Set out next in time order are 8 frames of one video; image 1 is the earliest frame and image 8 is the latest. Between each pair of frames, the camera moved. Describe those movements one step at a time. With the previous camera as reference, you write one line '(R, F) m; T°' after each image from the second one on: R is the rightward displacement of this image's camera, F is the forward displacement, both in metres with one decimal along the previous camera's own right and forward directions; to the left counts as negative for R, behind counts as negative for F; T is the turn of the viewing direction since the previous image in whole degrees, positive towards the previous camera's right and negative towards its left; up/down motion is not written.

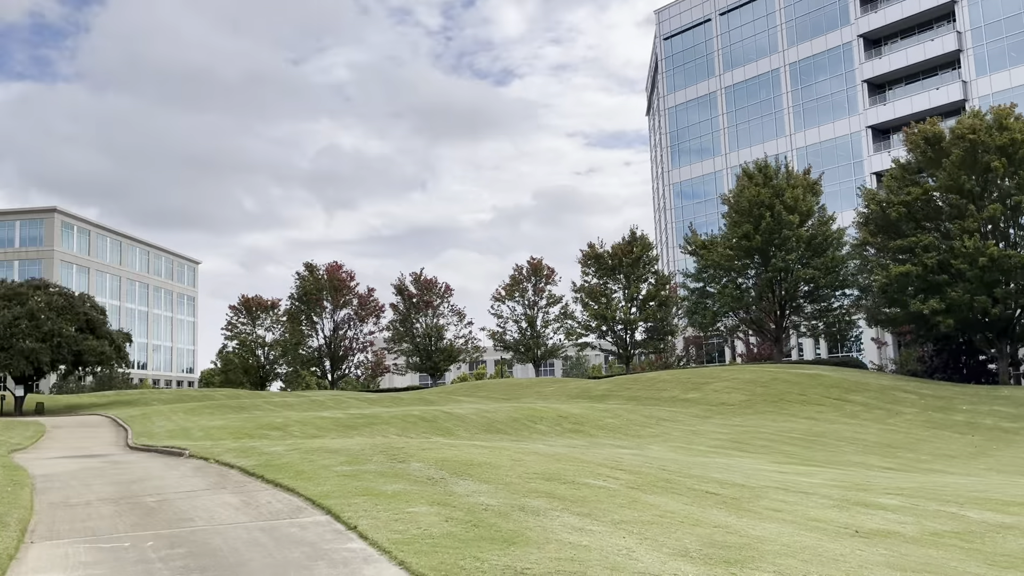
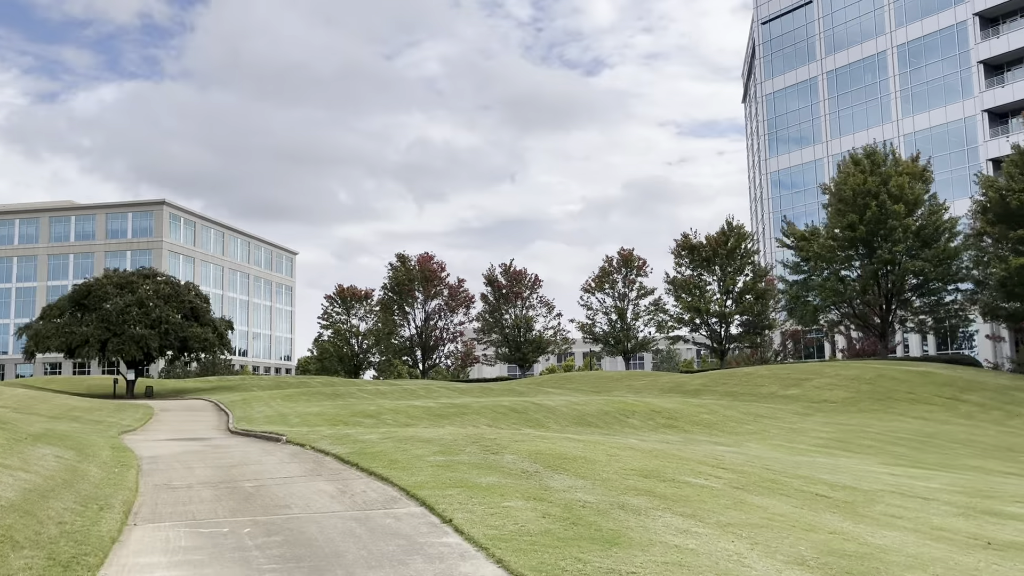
(-0.1, +0.3) m; -6°
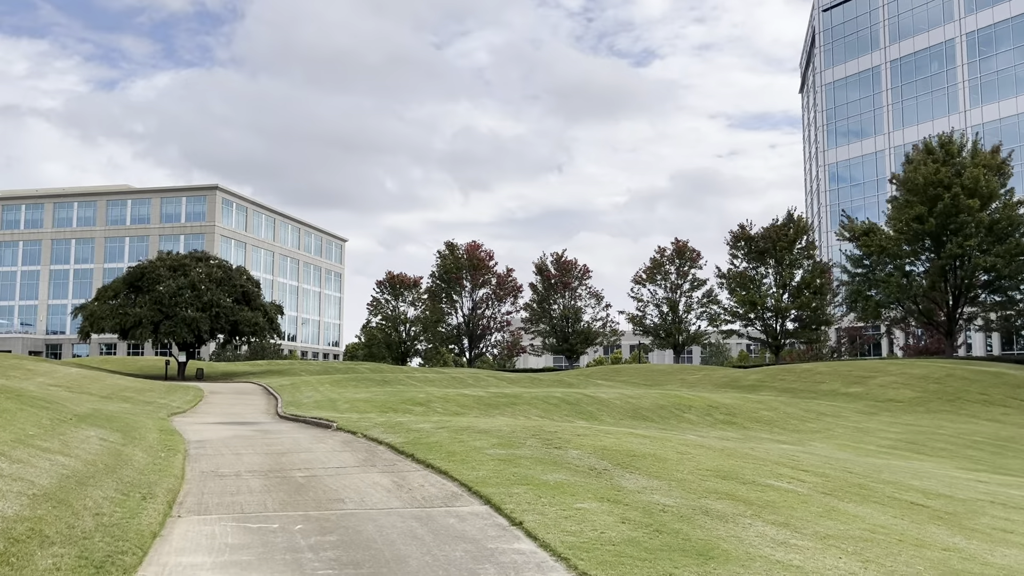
(-0.3, +0.7) m; -3°
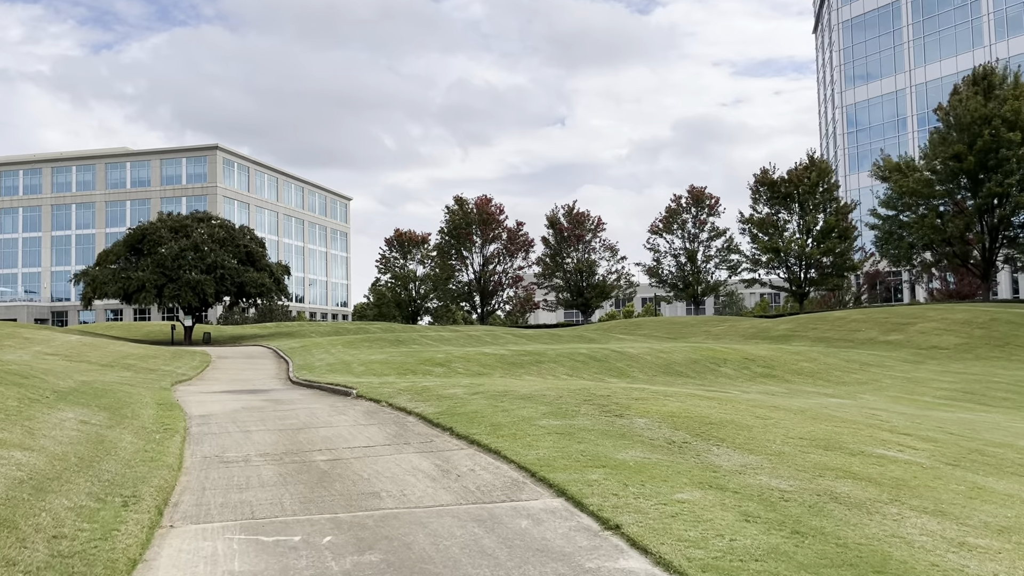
(-0.5, +1.6) m; 0°
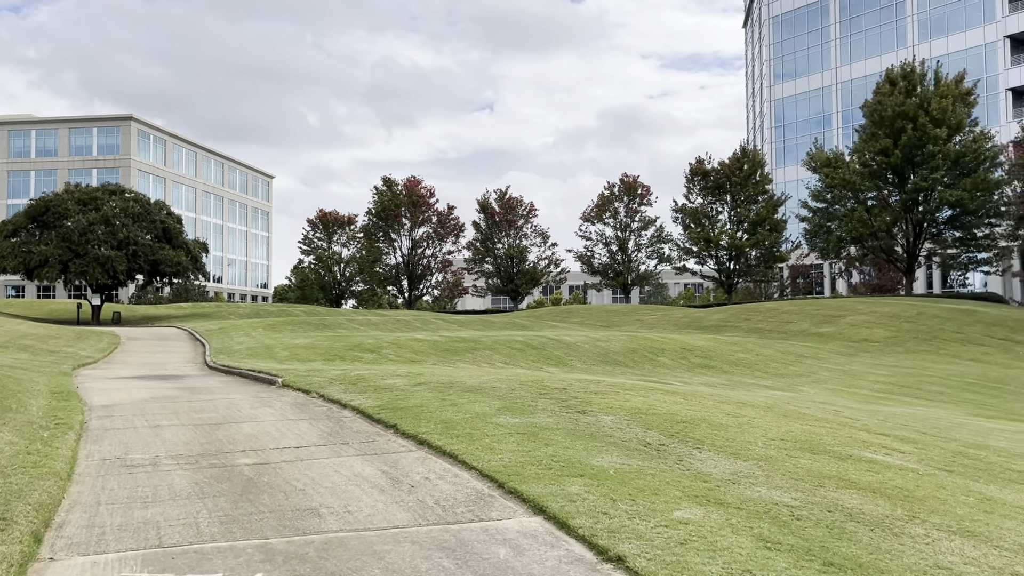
(-0.3, +1.0) m; +5°
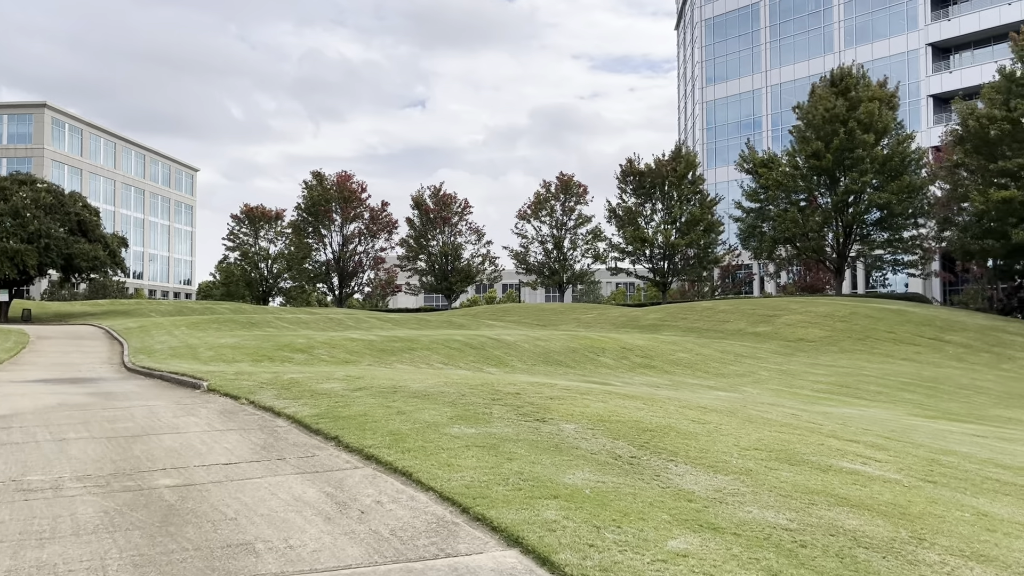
(-0.2, +0.7) m; +5°
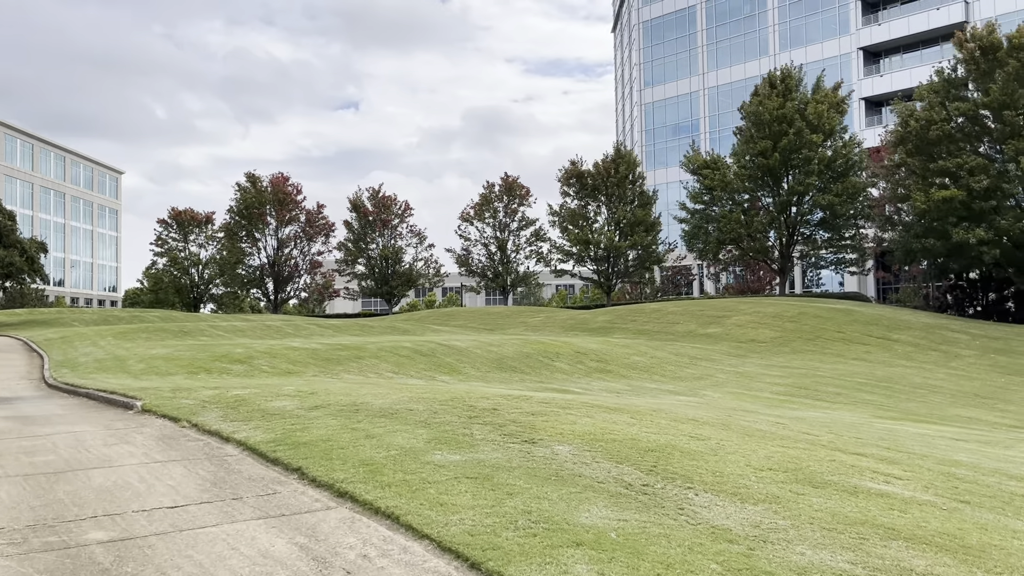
(-0.4, +0.8) m; +4°
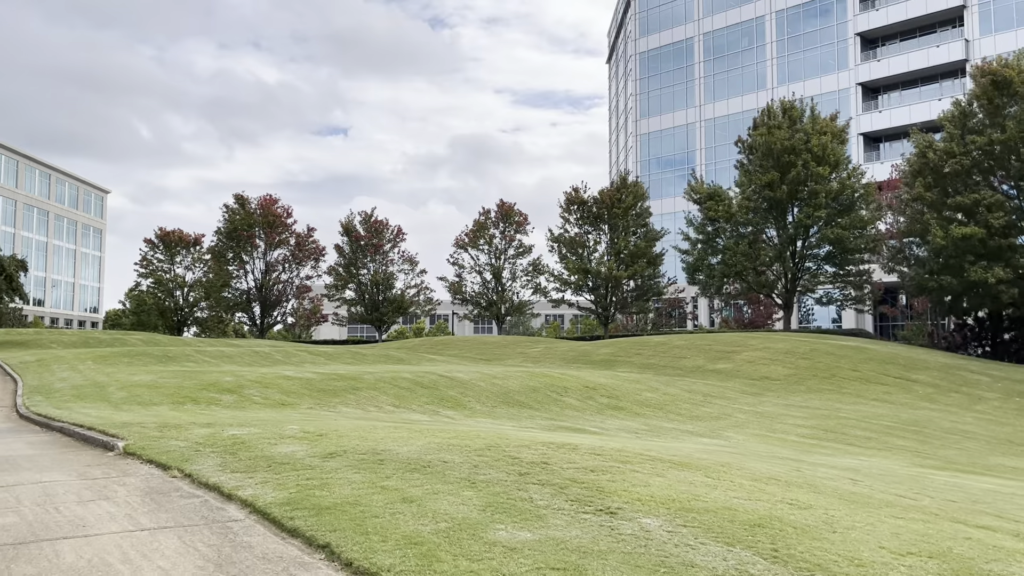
(-0.6, +1.2) m; +1°
